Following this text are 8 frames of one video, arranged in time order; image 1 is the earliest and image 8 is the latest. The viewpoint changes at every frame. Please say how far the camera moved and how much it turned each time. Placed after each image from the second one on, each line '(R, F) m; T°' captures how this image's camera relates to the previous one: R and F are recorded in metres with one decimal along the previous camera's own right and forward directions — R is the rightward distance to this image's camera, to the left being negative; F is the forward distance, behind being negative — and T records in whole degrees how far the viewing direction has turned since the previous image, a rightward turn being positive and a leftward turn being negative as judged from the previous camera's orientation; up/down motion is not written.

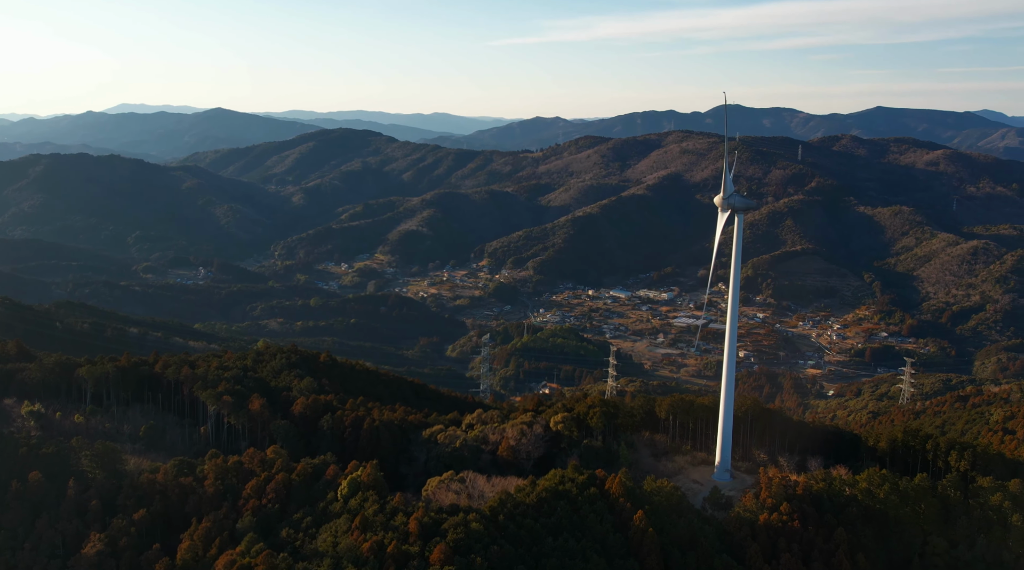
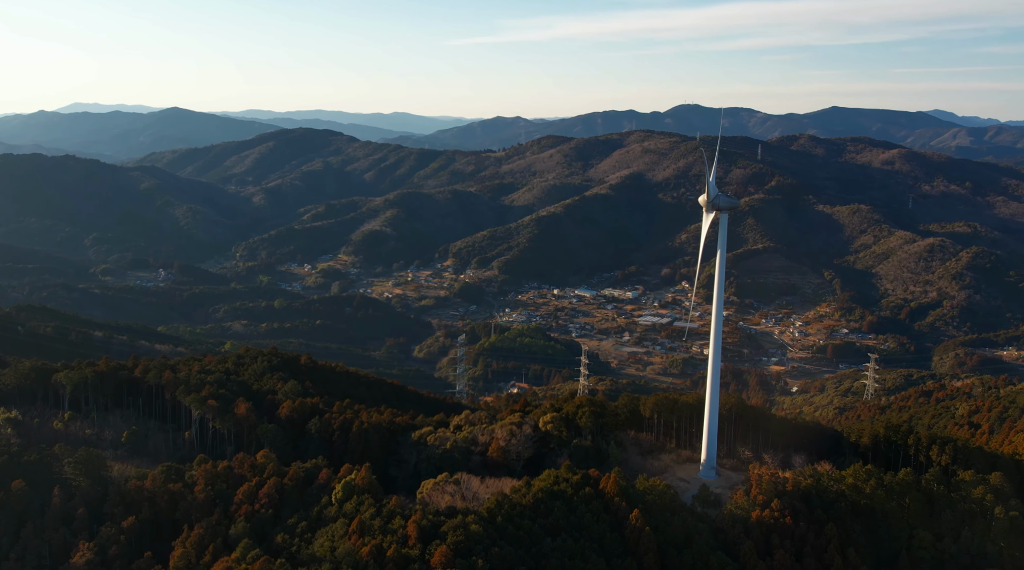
(-1.6, 0.0) m; +3°
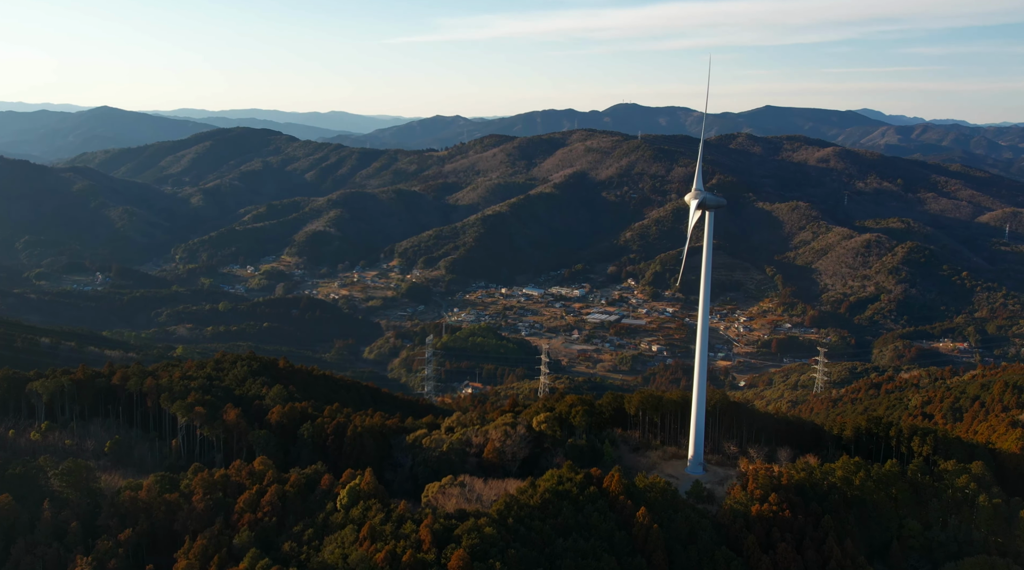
(-3.0, +0.1) m; +4°
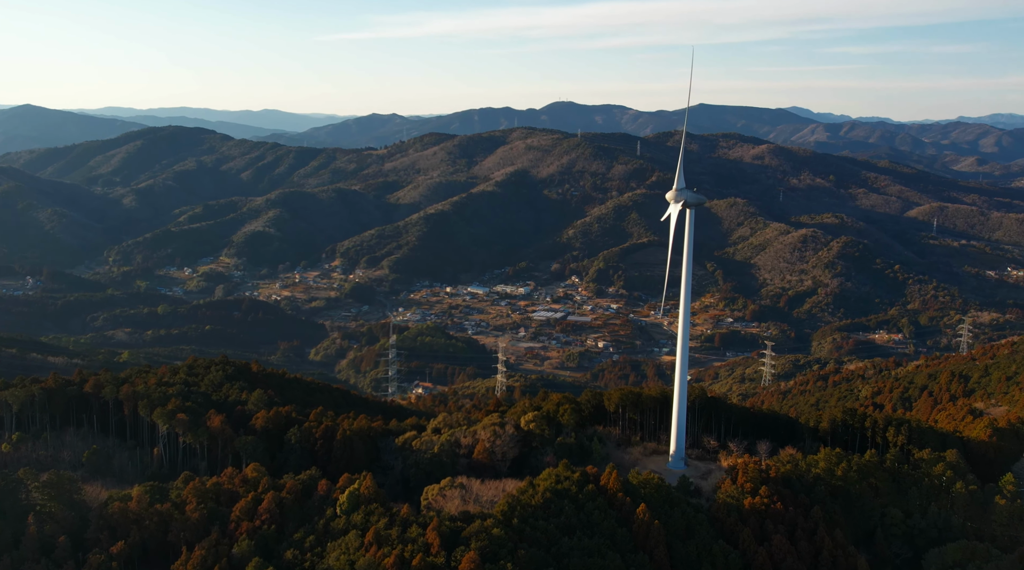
(-2.8, +0.2) m; +4°
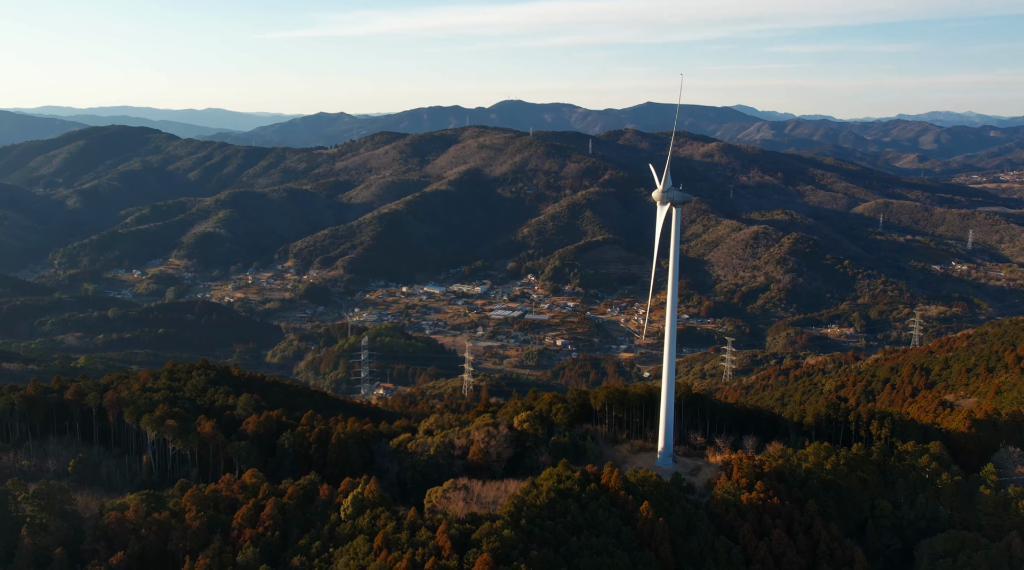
(-2.4, +0.2) m; +4°
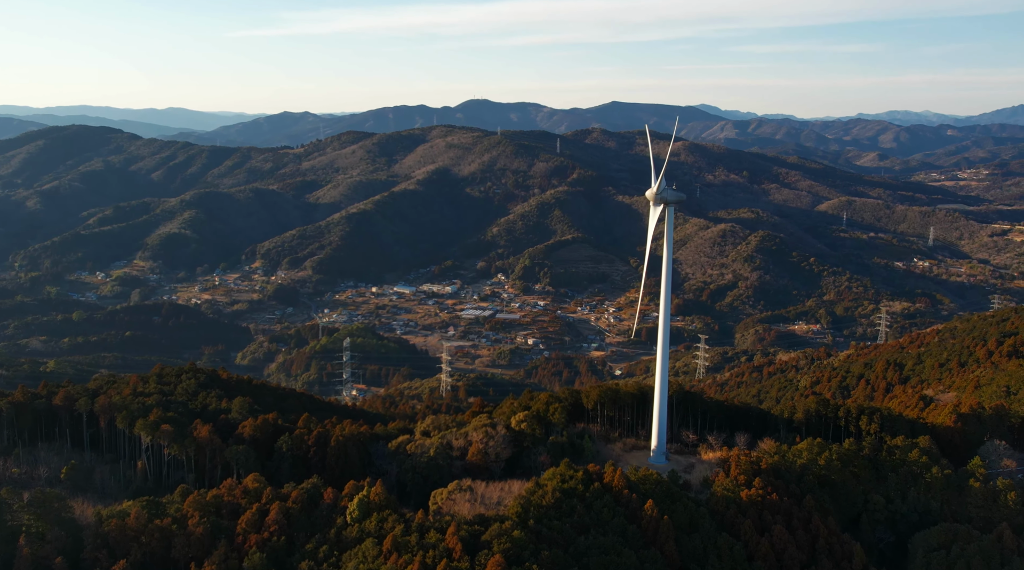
(-1.8, +0.1) m; +2°
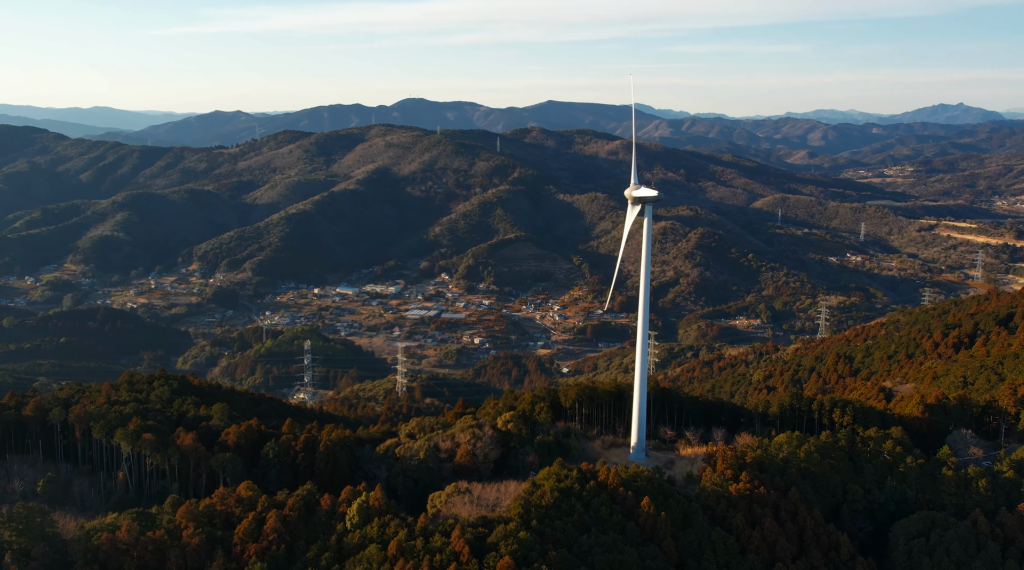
(-2.7, +0.3) m; +4°
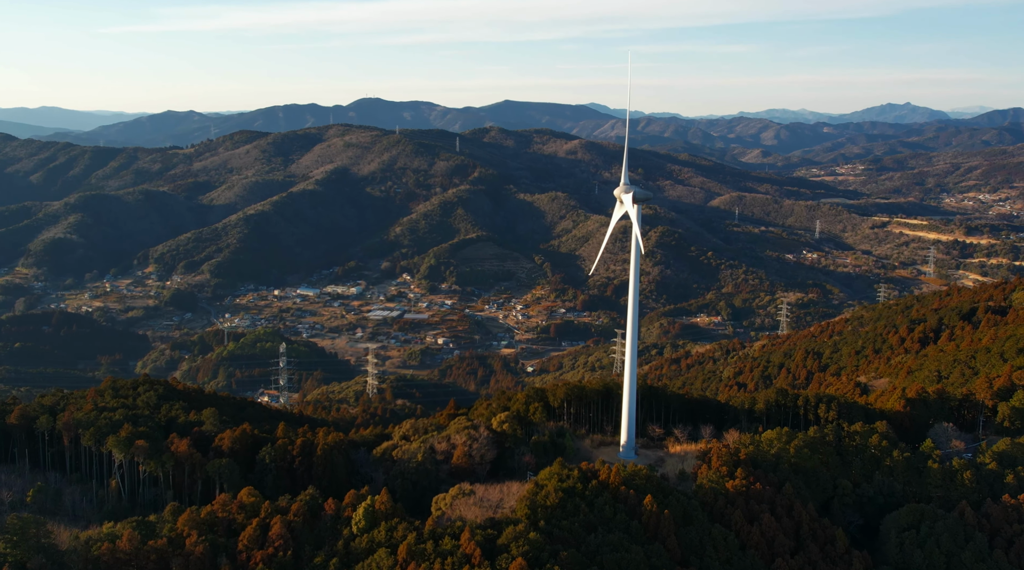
(-2.1, +0.2) m; +3°
